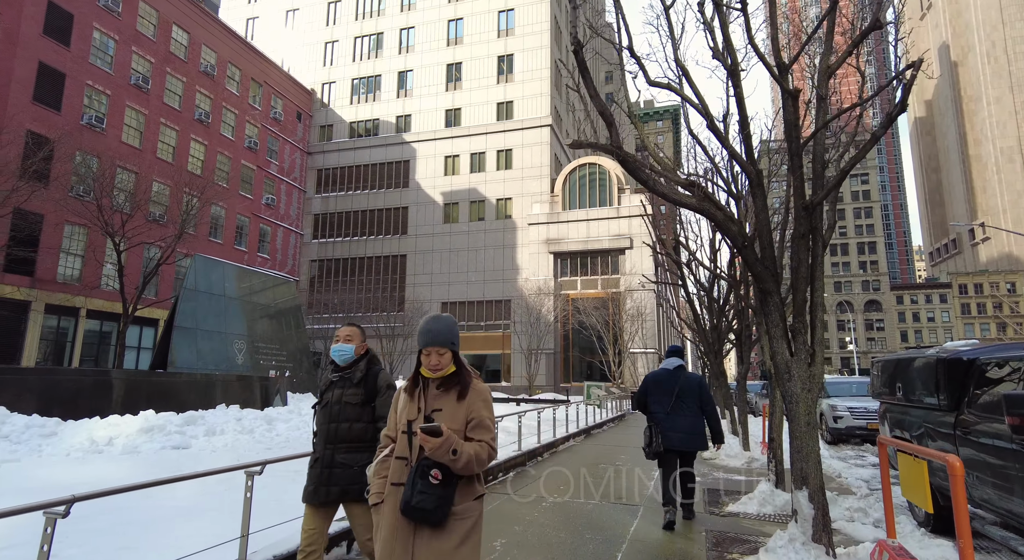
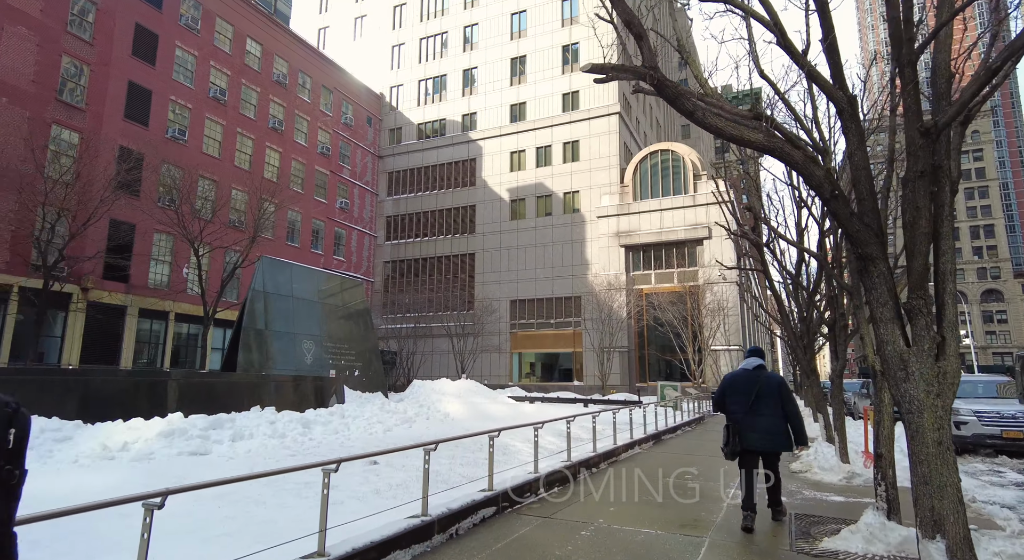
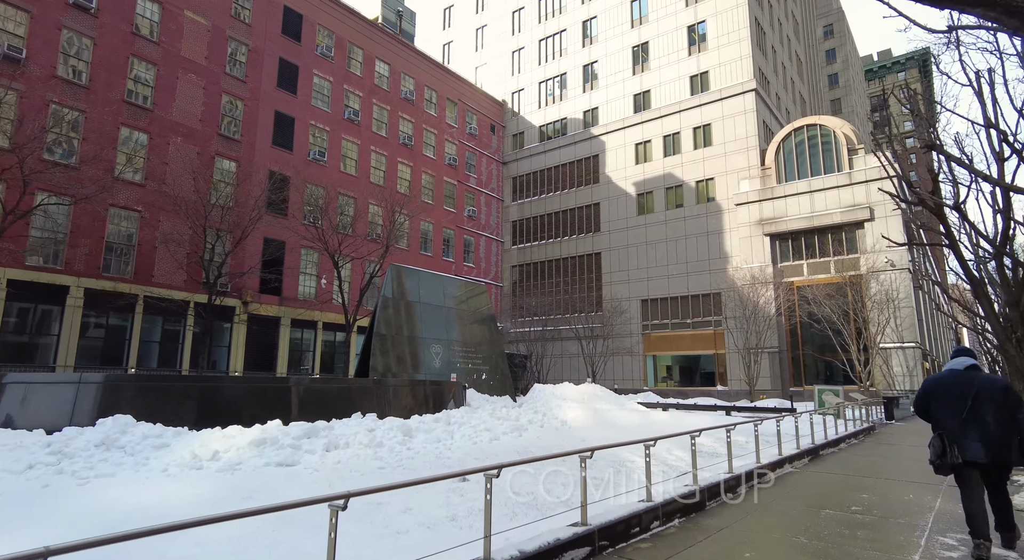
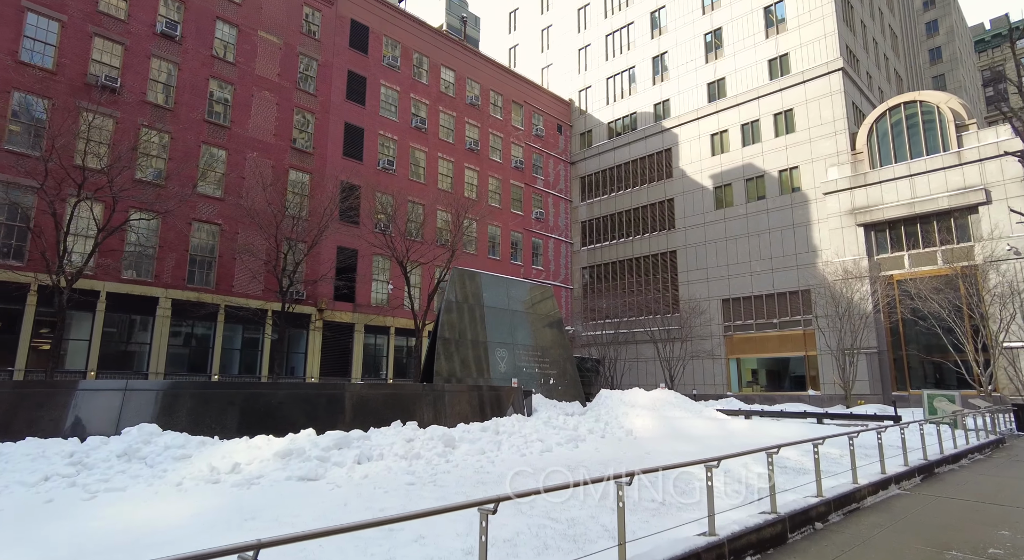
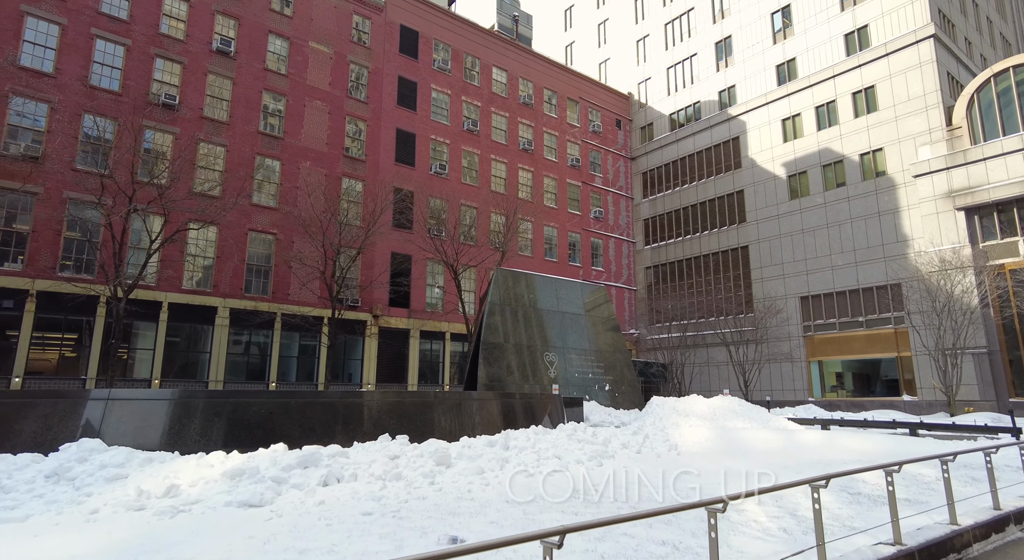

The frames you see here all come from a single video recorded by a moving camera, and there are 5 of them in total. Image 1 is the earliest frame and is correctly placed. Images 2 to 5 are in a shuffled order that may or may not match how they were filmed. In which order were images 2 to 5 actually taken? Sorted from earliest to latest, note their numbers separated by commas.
2, 3, 4, 5
